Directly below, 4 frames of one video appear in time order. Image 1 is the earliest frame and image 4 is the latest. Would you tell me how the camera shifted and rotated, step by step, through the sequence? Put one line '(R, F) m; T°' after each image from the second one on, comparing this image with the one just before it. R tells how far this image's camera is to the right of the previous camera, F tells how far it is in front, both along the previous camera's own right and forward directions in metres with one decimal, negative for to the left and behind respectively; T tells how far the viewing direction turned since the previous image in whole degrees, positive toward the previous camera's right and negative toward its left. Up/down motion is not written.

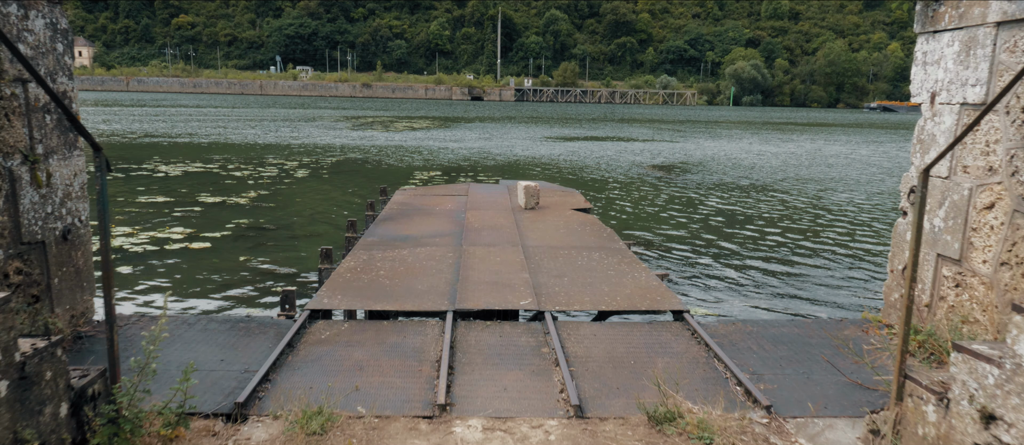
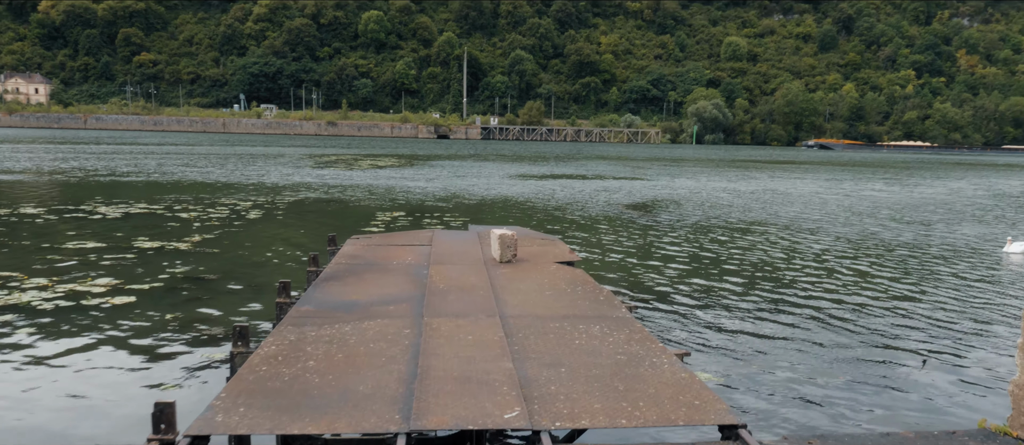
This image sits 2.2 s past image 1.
(-0.1, +2.3) m; +2°
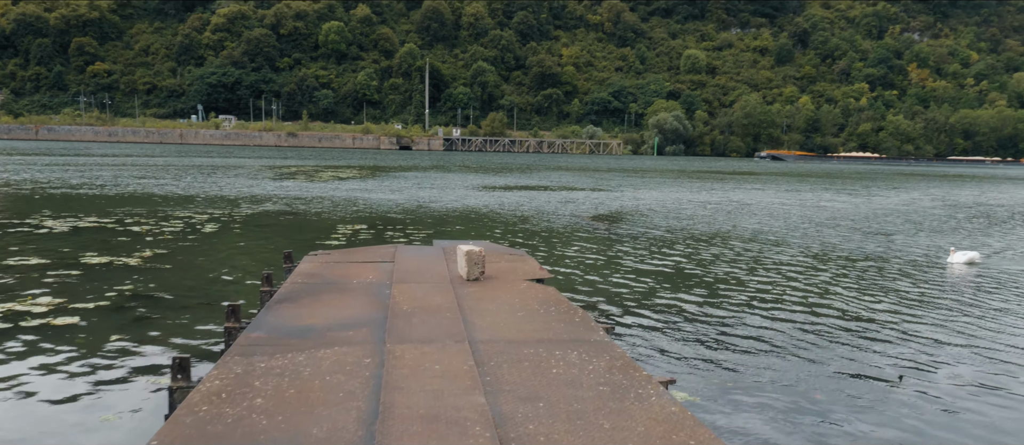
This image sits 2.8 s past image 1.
(-0.1, +0.6) m; +3°
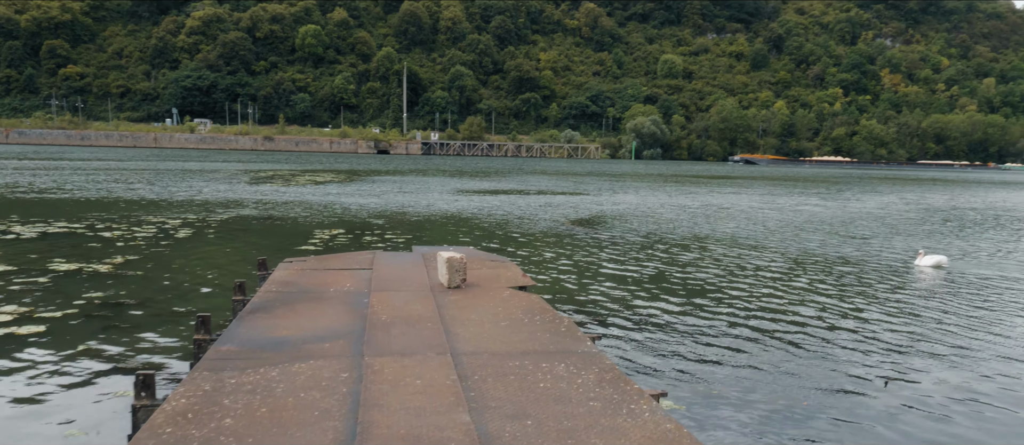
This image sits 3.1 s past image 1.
(-0.1, +0.3) m; +2°
